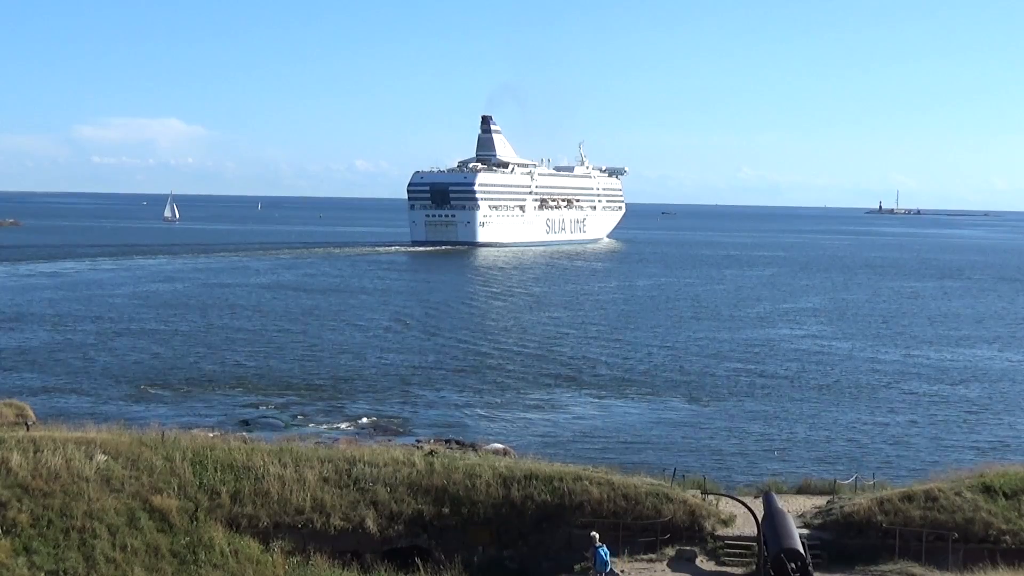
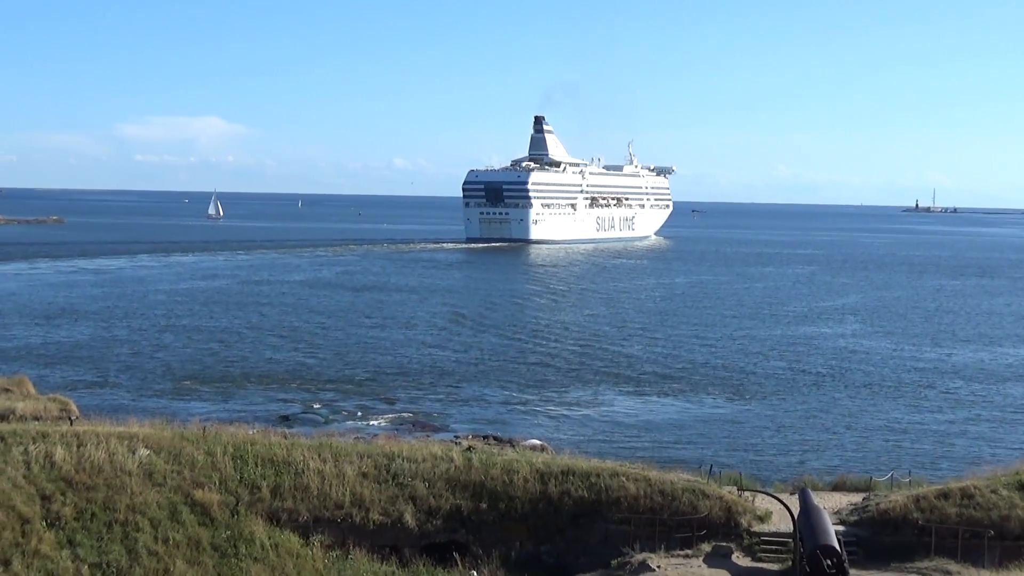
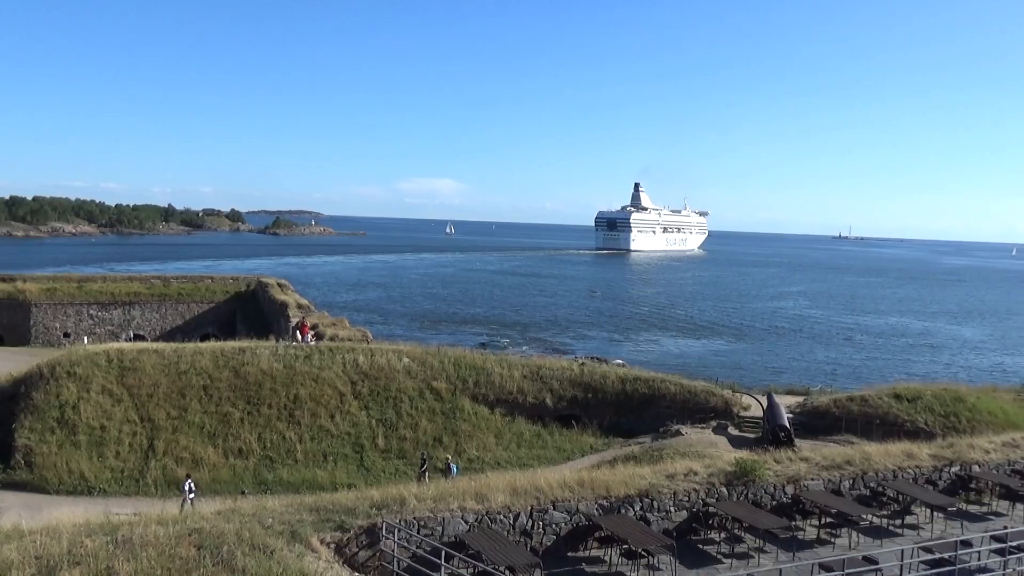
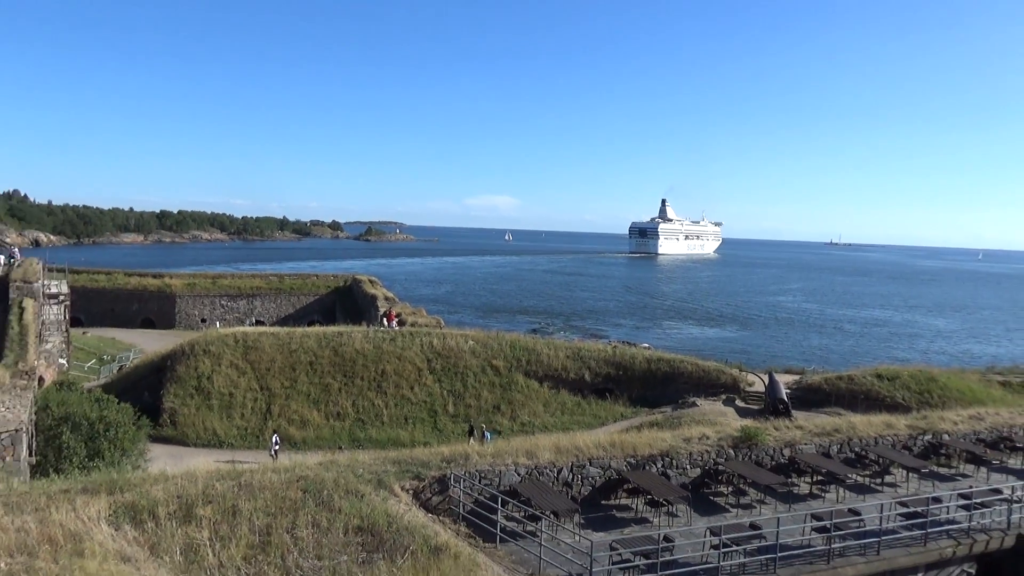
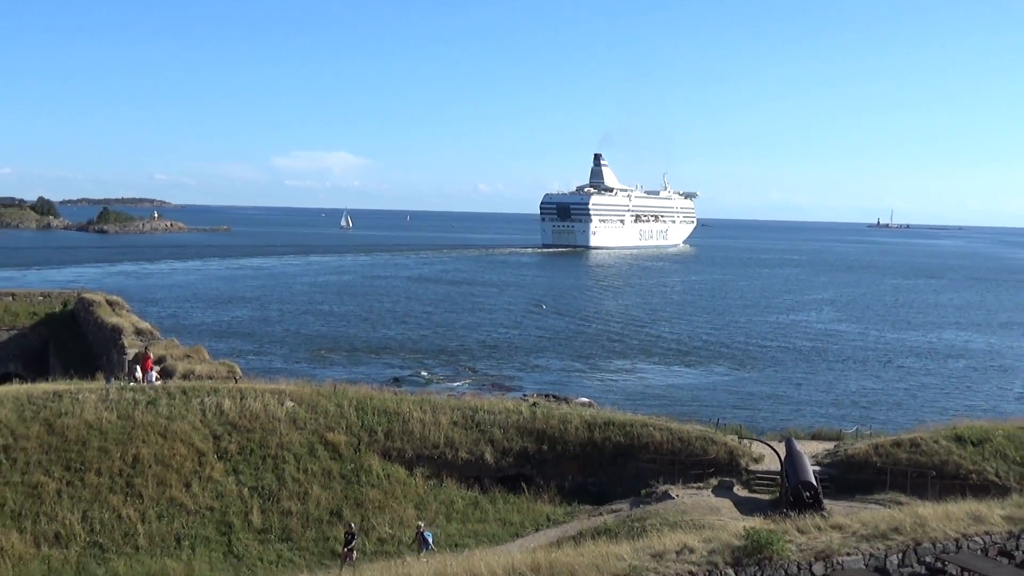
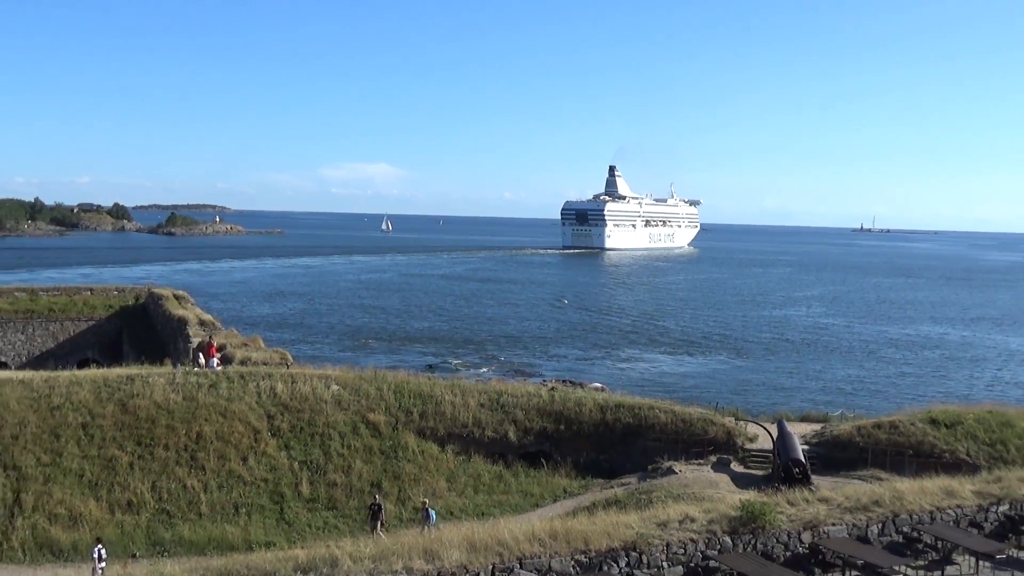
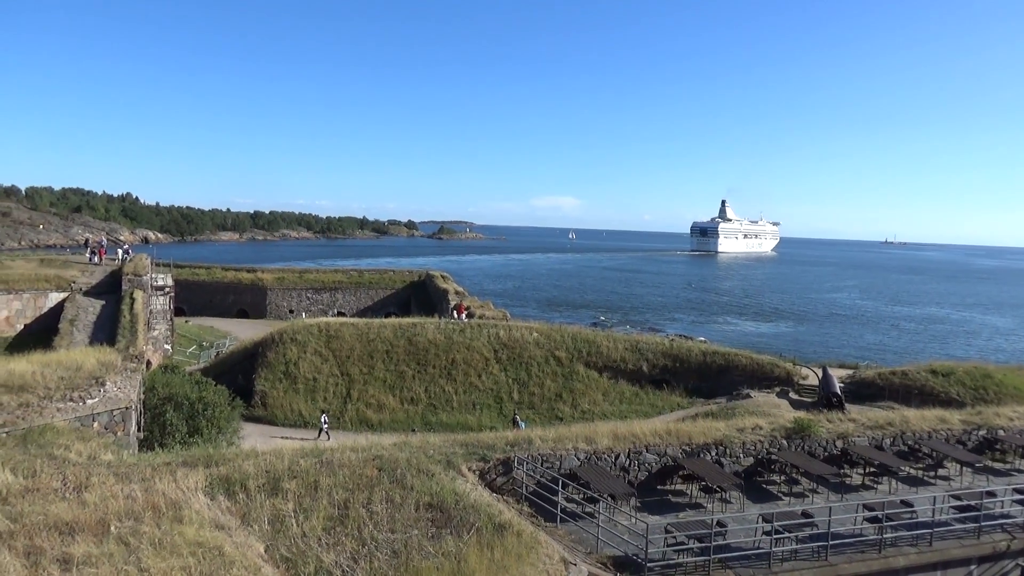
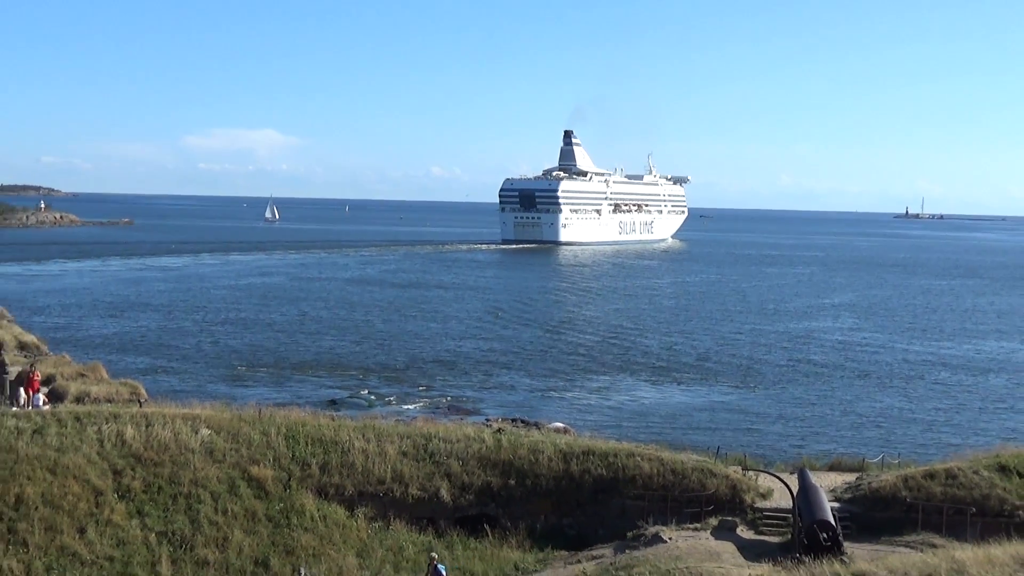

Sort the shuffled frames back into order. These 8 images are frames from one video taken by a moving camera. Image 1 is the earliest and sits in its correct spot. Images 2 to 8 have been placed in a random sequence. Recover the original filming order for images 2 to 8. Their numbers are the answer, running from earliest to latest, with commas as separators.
2, 8, 5, 6, 3, 4, 7
